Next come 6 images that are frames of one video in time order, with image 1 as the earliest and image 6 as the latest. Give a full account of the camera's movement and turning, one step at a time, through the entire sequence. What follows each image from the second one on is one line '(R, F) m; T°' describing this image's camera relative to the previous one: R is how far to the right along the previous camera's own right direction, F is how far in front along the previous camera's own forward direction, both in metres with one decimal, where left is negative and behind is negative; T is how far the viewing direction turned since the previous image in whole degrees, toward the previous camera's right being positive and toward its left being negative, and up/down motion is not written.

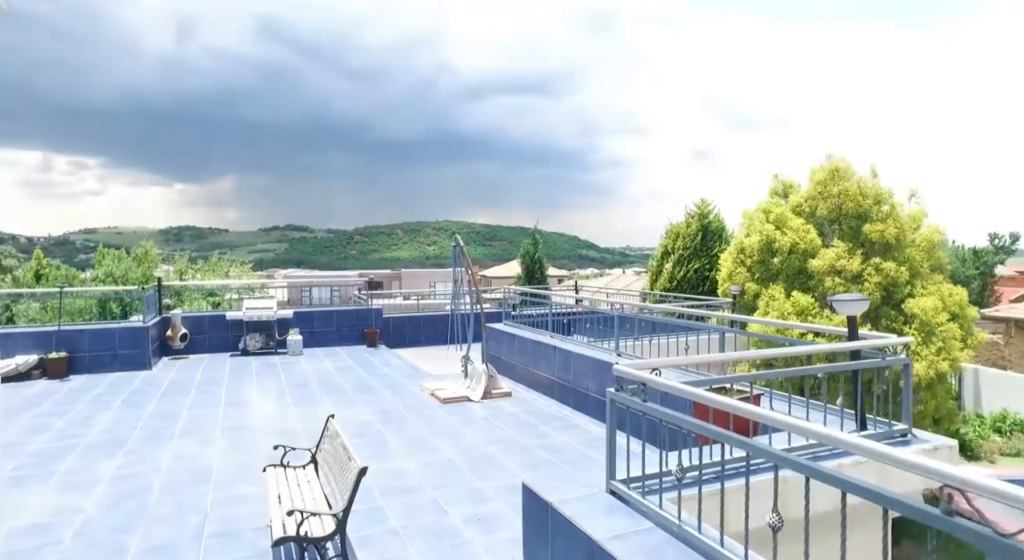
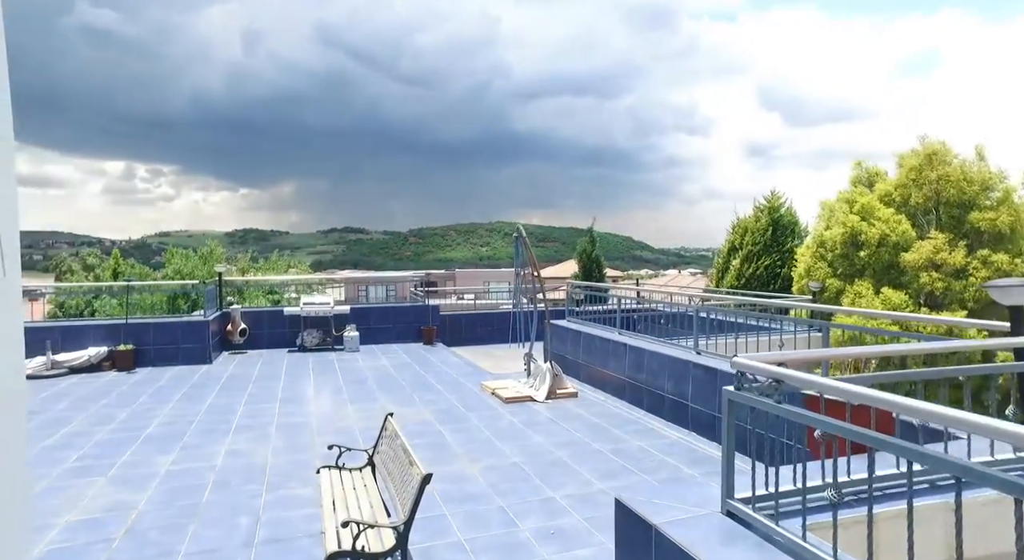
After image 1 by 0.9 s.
(-0.1, +0.4) m; -5°
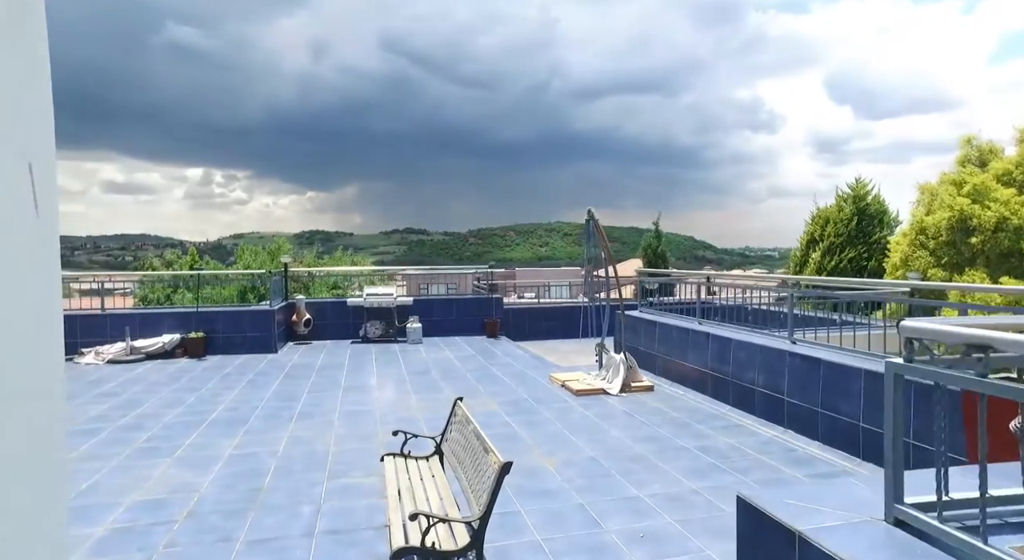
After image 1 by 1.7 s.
(-0.1, +0.3) m; -5°
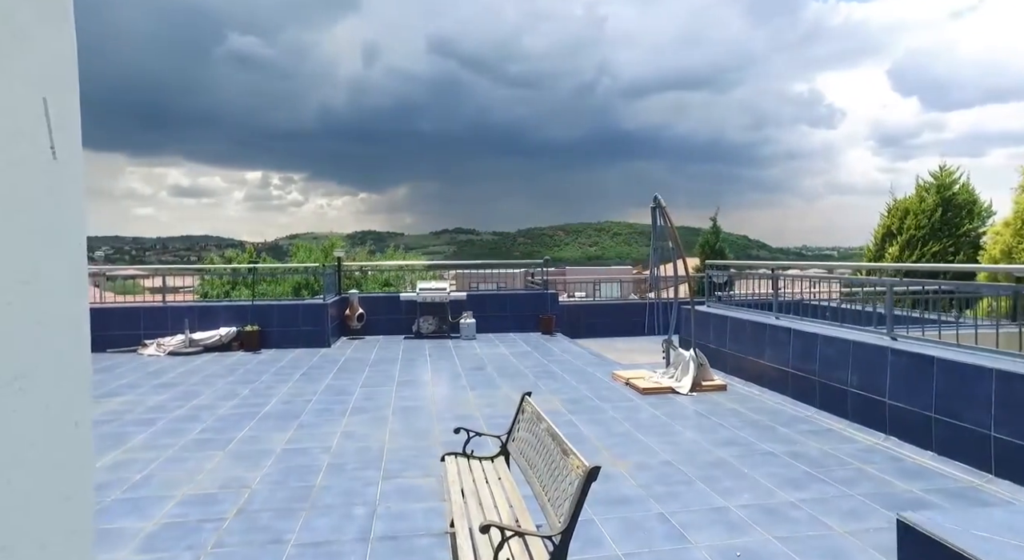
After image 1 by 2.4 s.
(-0.1, +0.3) m; -4°
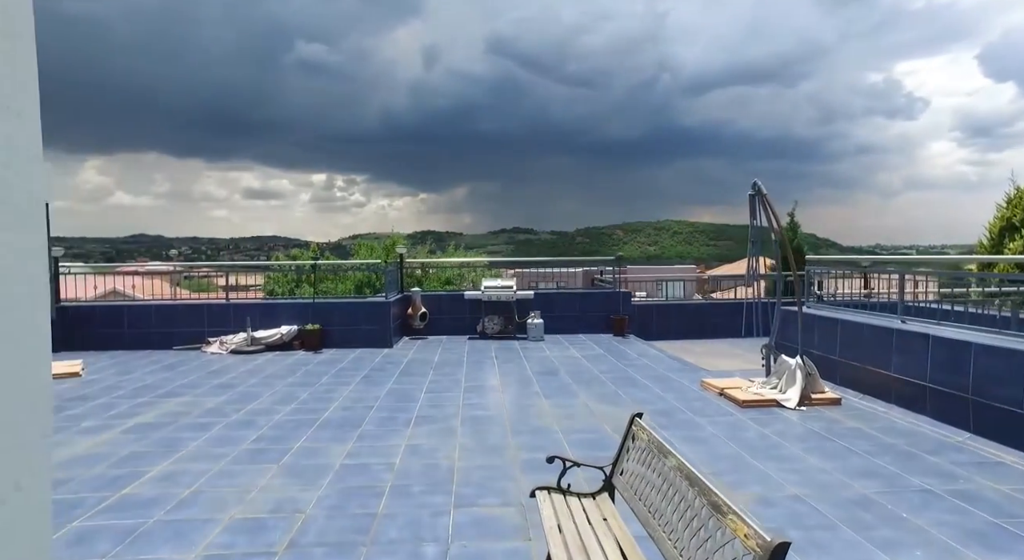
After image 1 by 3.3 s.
(-0.2, +0.6) m; -5°
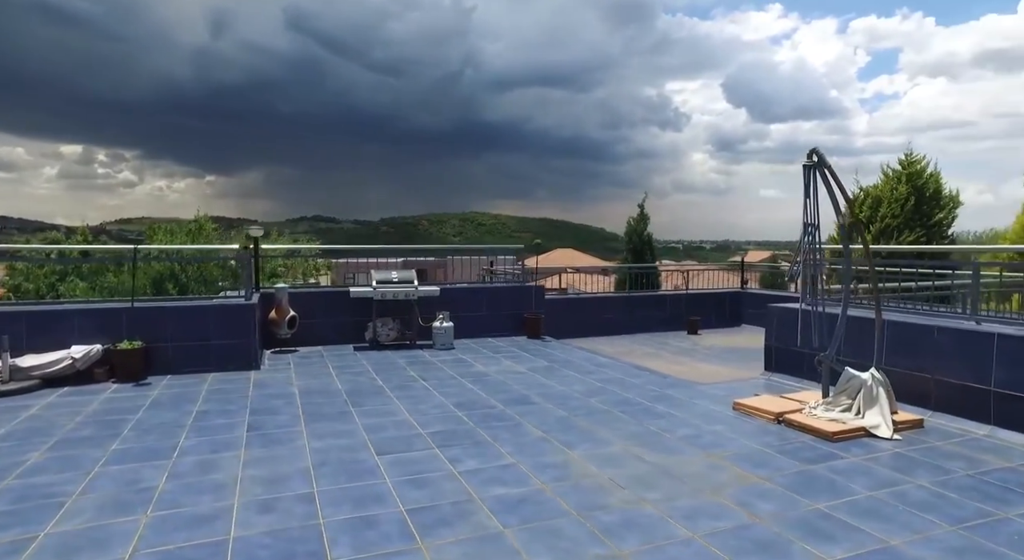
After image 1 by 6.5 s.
(-1.1, +2.0) m; +17°
